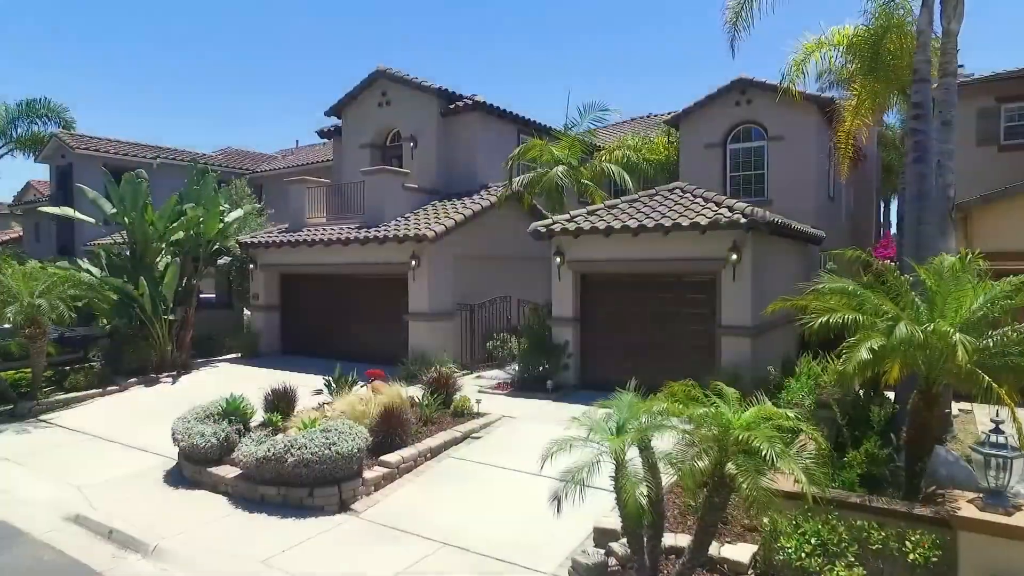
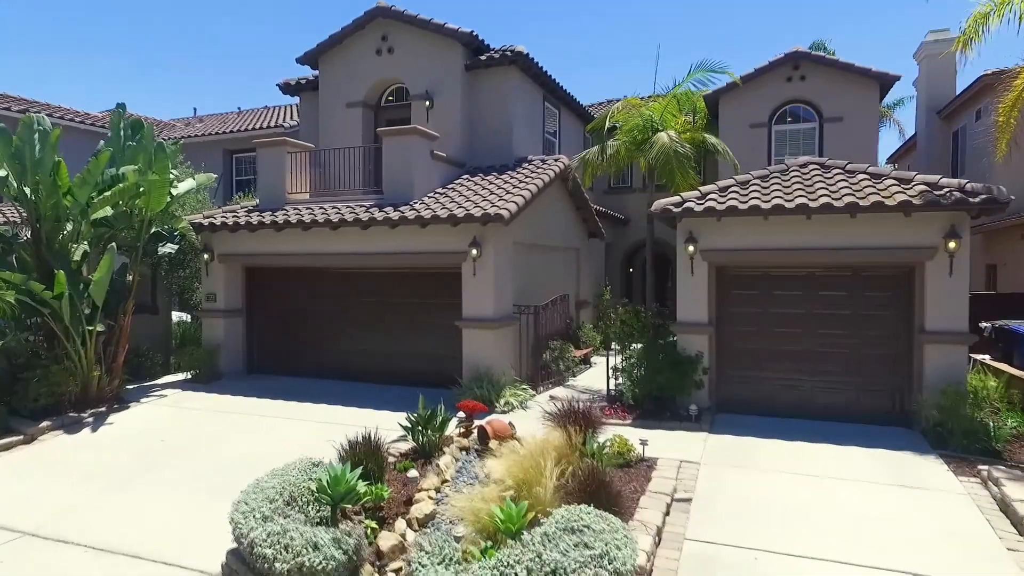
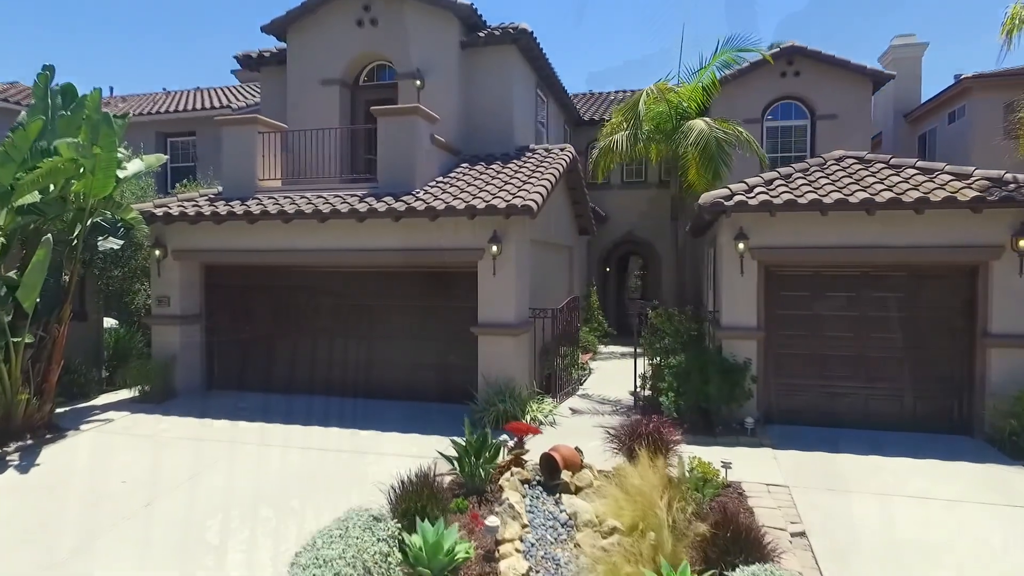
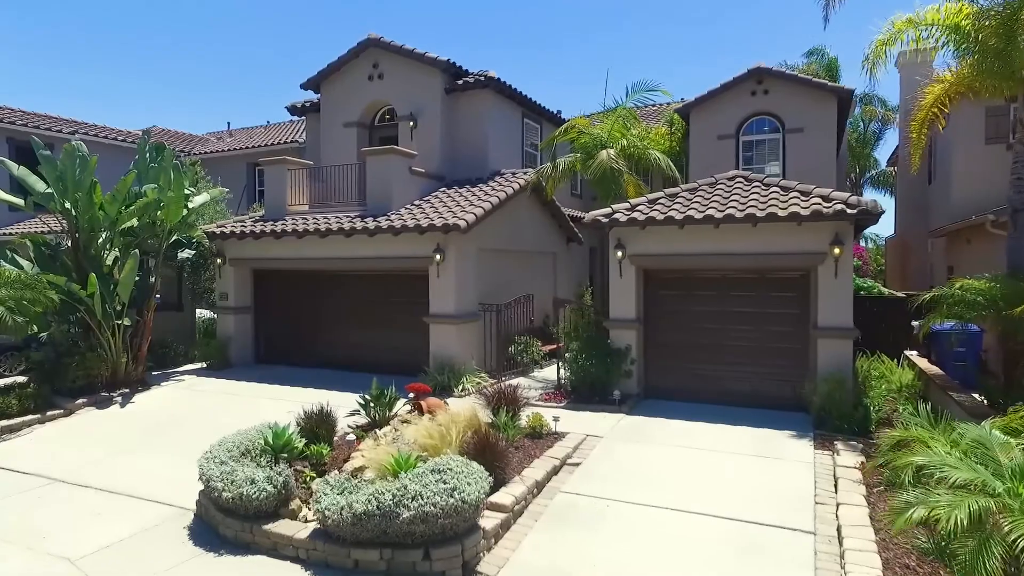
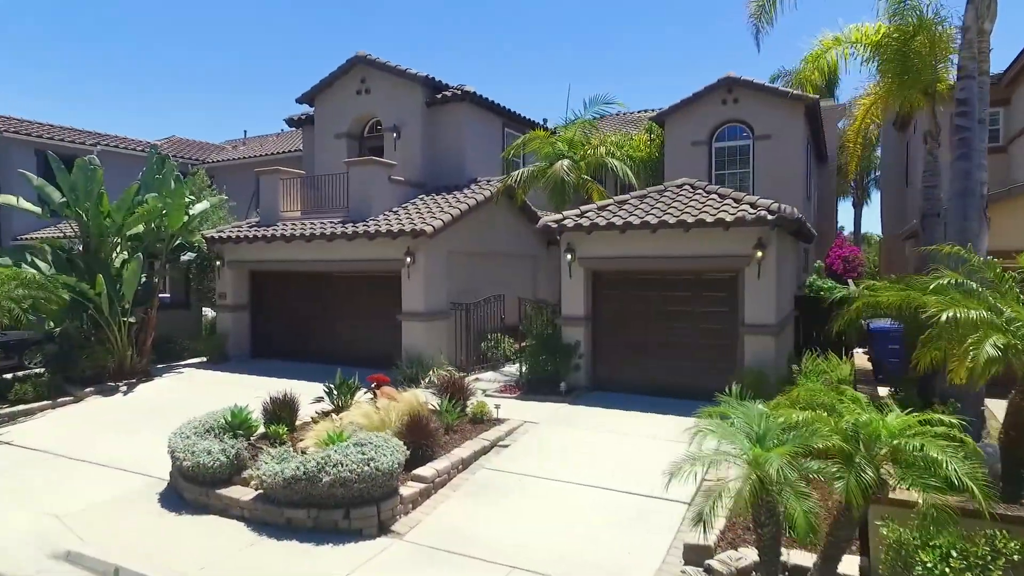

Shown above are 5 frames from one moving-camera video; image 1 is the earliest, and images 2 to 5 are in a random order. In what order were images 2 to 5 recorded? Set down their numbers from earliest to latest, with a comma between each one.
5, 4, 2, 3
